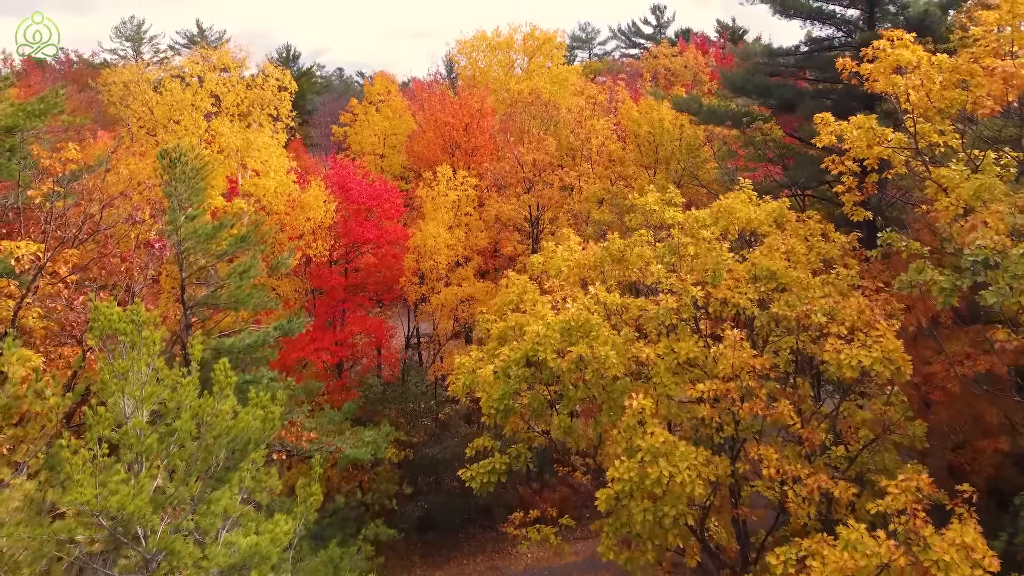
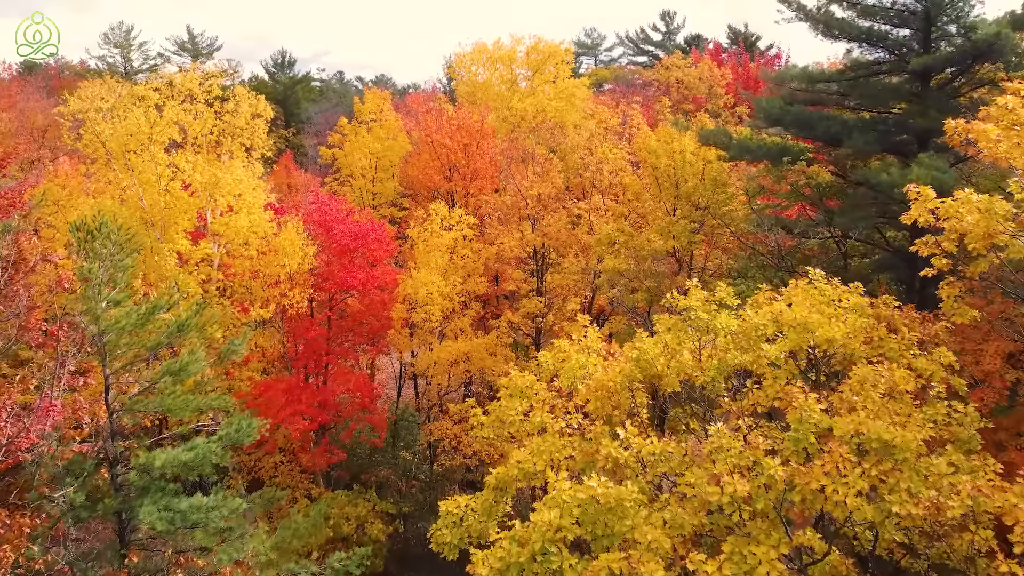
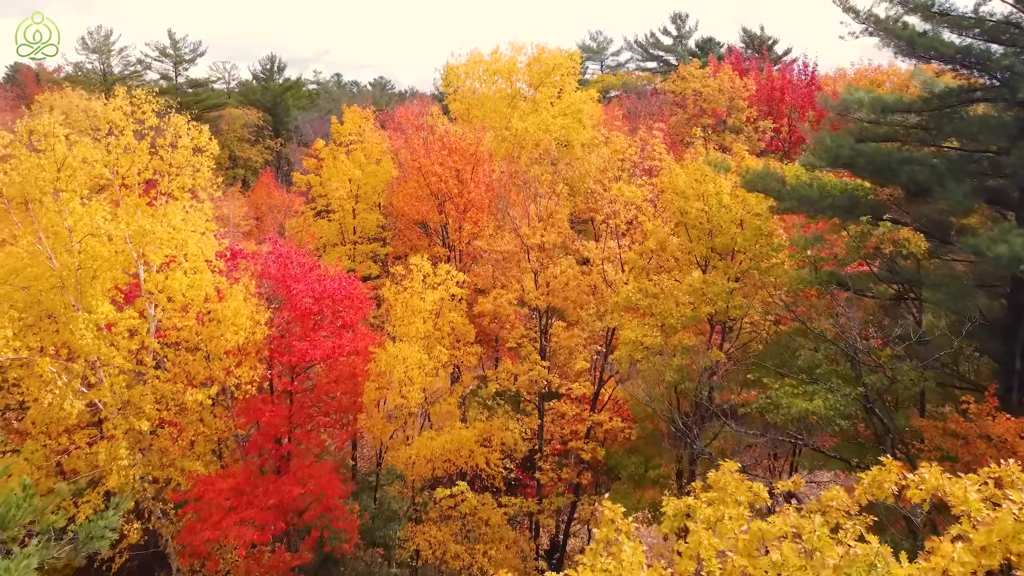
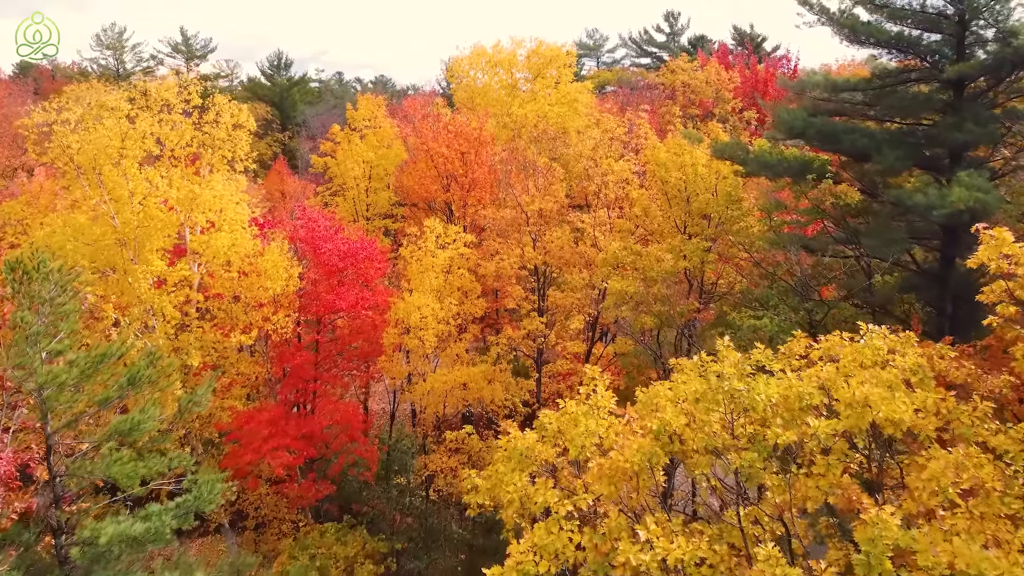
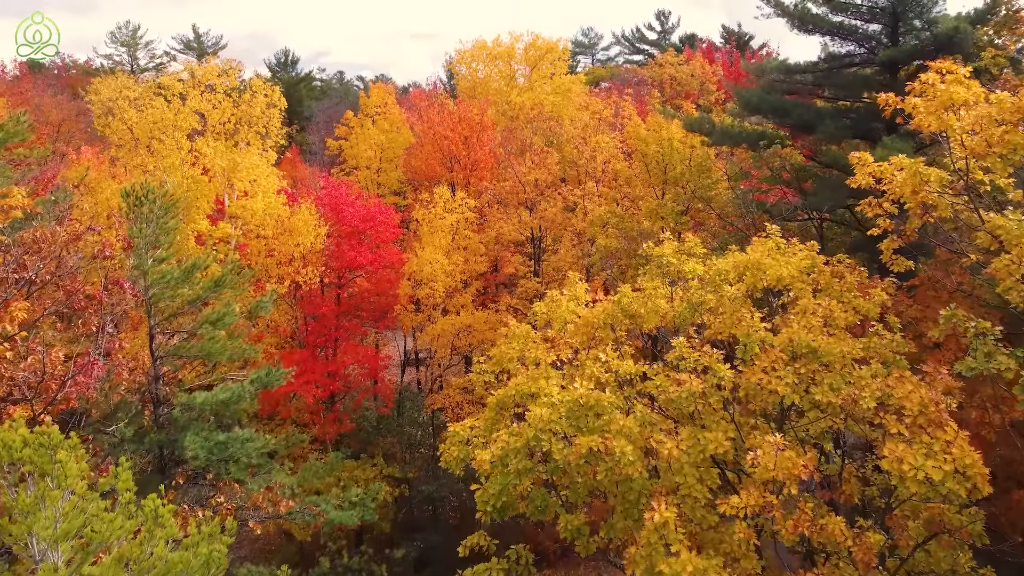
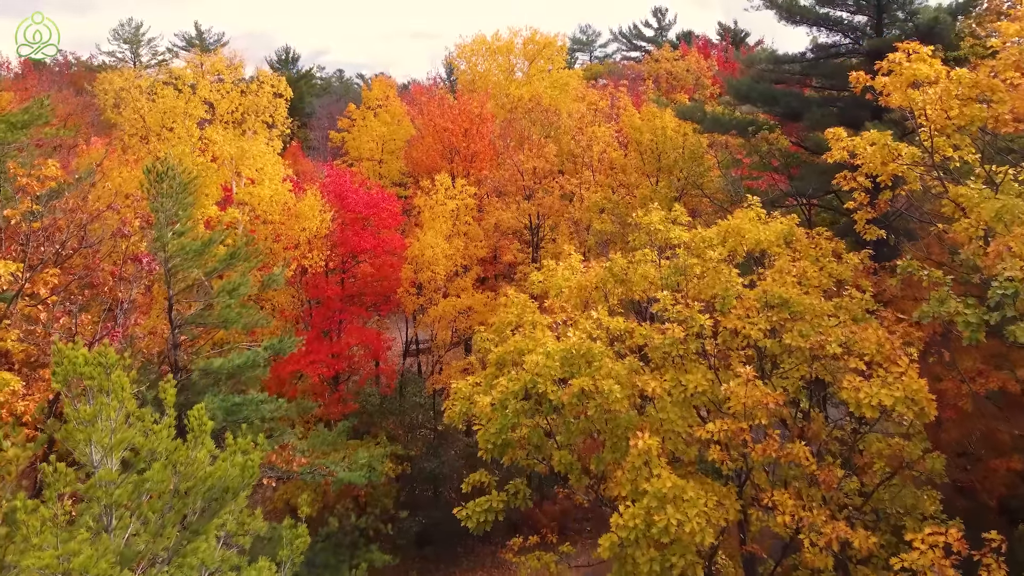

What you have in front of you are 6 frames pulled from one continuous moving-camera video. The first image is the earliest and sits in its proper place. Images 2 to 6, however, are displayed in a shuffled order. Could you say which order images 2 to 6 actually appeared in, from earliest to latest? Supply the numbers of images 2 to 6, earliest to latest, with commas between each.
6, 5, 2, 4, 3
